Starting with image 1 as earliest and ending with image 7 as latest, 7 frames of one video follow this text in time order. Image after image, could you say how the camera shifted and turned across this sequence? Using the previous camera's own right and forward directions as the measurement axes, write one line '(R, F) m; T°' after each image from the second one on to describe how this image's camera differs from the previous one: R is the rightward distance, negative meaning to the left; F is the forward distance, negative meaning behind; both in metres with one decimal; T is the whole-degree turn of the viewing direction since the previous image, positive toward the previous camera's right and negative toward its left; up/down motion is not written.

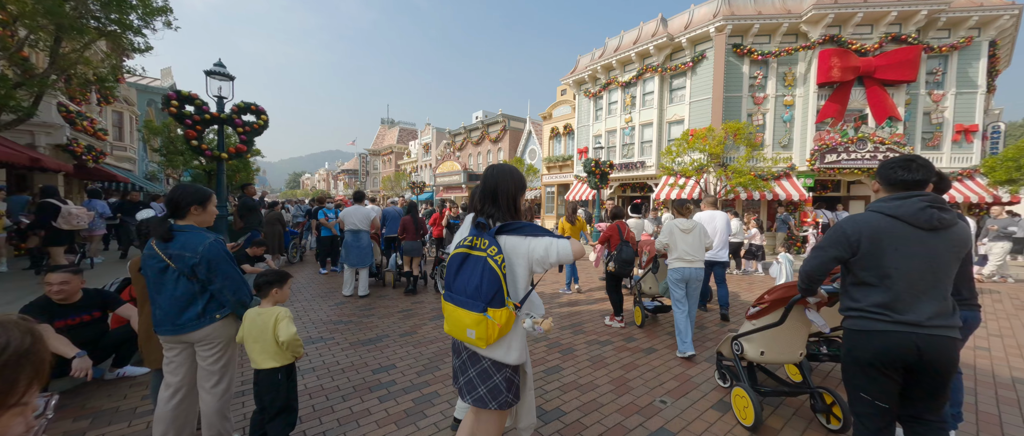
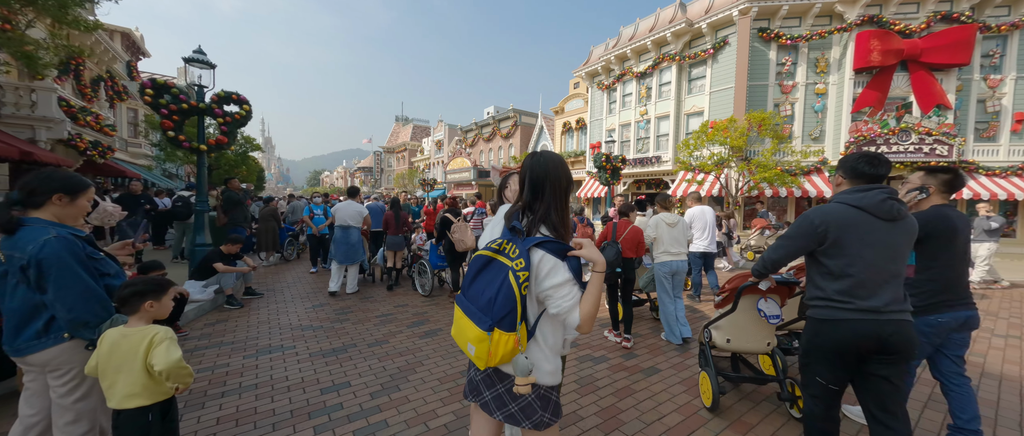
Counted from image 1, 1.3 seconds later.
(+0.4, +0.6) m; -3°
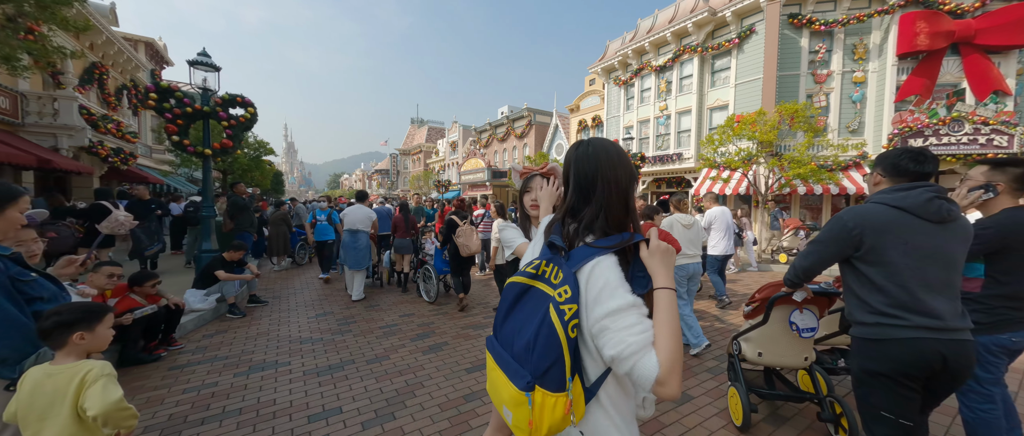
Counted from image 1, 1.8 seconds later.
(+0.1, +0.4) m; -3°
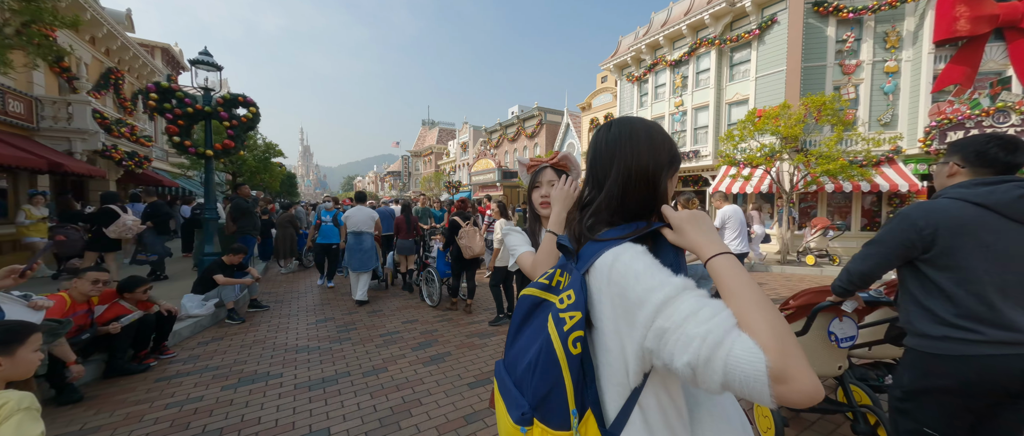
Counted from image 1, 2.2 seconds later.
(+0.1, +0.3) m; -2°
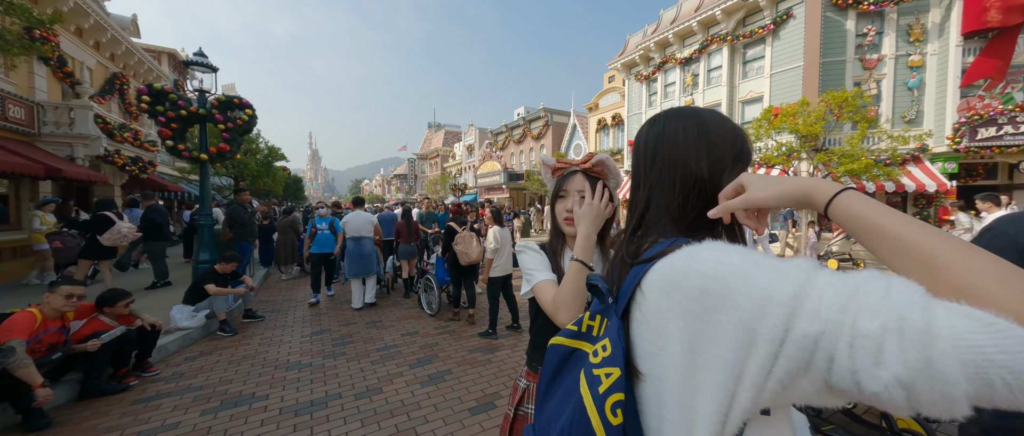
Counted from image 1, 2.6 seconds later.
(0.0, +0.3) m; -1°
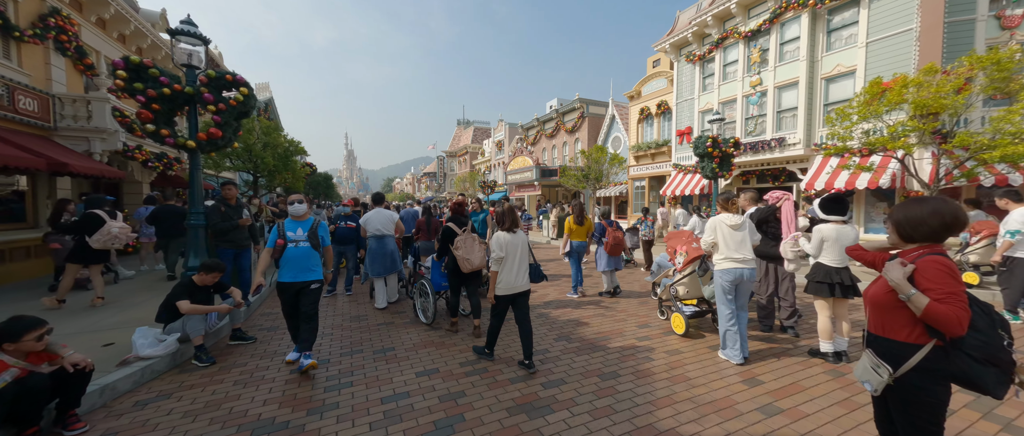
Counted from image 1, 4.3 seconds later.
(-0.2, +1.3) m; -4°
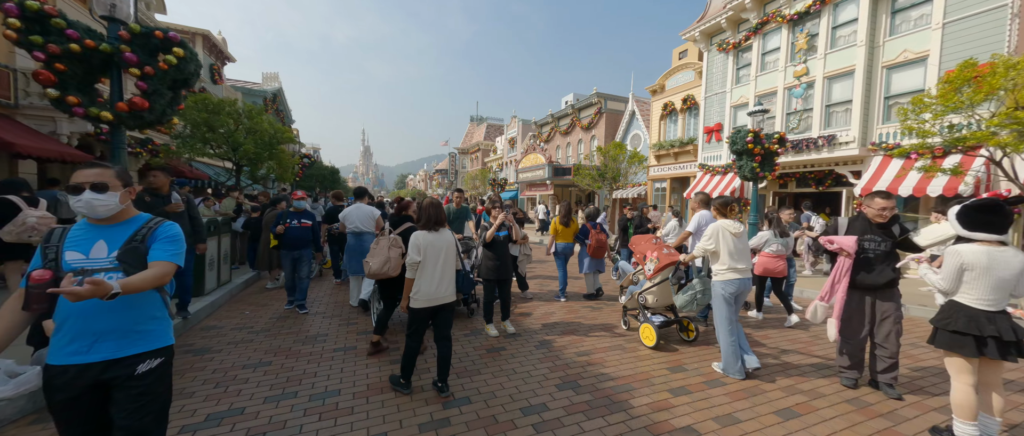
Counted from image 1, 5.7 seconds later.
(+0.2, +1.2) m; -2°
